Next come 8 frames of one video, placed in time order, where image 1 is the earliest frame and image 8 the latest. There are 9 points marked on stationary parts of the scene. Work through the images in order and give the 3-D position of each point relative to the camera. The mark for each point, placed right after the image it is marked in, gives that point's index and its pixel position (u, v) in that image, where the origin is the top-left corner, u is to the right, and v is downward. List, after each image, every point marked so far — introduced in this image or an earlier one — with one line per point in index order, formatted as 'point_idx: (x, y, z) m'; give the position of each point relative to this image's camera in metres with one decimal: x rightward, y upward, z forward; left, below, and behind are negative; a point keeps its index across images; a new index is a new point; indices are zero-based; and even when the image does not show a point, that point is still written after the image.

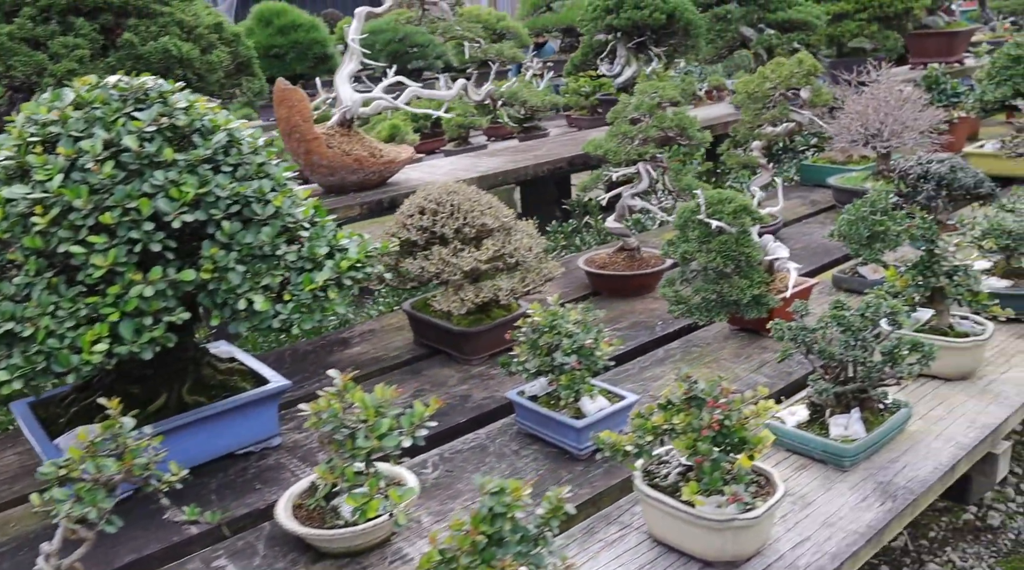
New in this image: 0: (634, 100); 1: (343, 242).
0: (+0.5, +0.8, +3.8) m
1: (-0.5, +0.1, +2.6) m
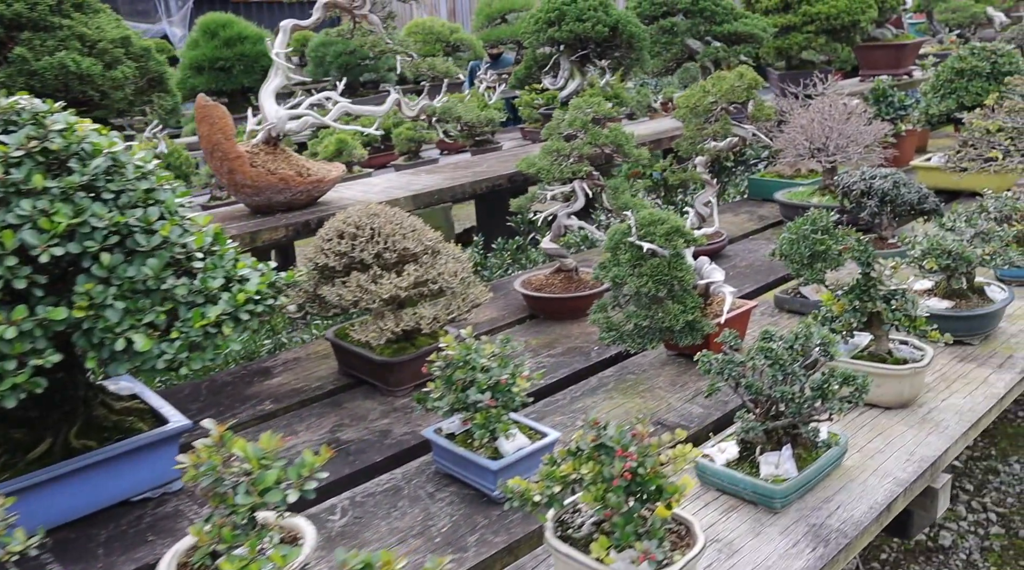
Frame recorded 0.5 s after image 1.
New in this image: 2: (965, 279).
0: (+0.2, +0.7, +3.7) m
1: (-0.7, 0.0, +2.4) m
2: (+1.6, 0.0, +3.2) m
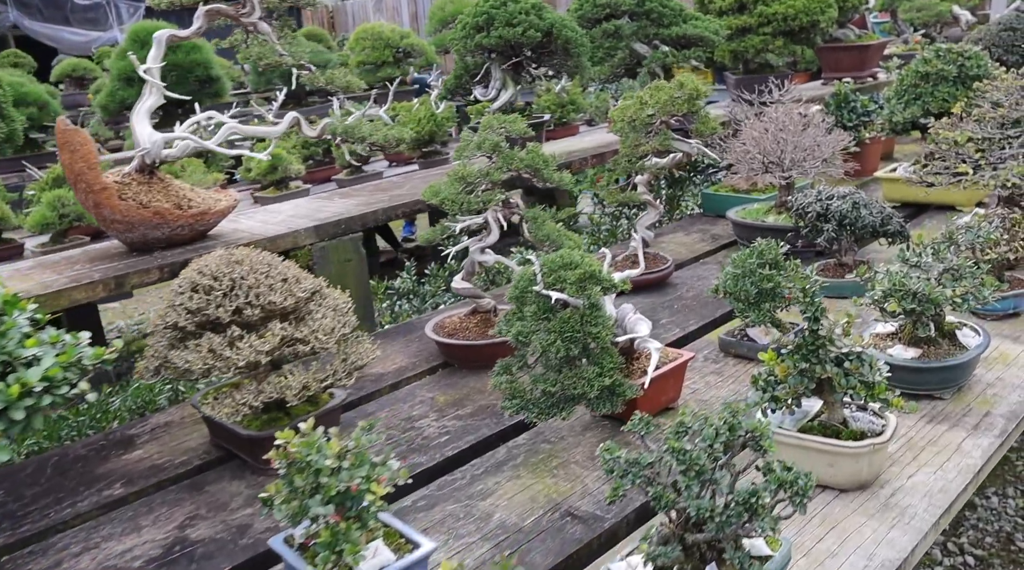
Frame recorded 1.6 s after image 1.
0: (-0.1, +0.5, +3.2) m
1: (-1.0, -0.1, +1.9) m
2: (+1.2, -0.1, +2.7) m
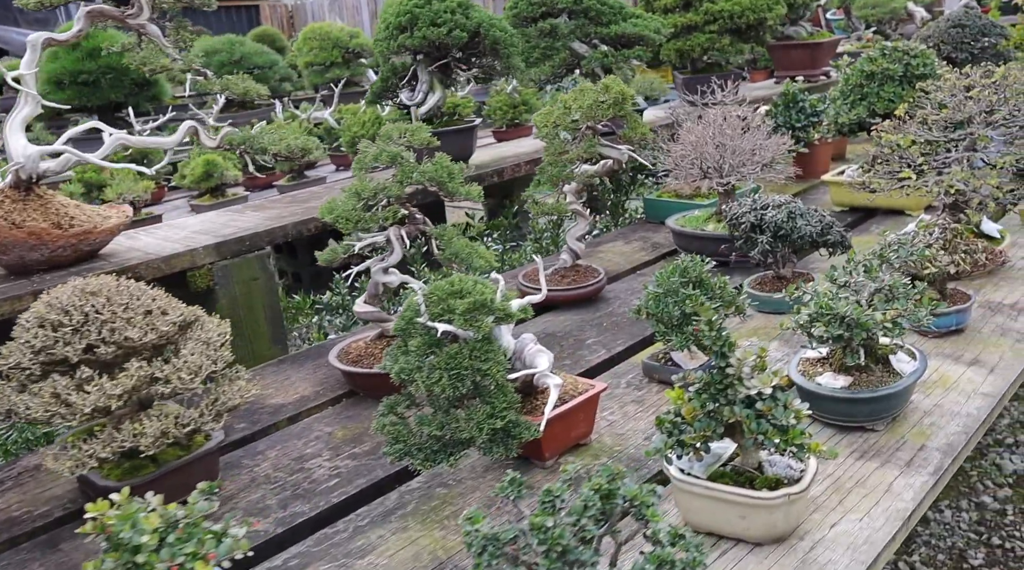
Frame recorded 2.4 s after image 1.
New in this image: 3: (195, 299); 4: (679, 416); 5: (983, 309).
0: (-0.4, +0.4, +3.0) m
1: (-1.3, -0.2, +1.6) m
2: (+0.9, -0.2, +2.5) m
3: (-1.3, -0.1, +3.7) m
4: (+0.4, -0.3, +2.0) m
5: (+1.7, -0.1, +3.3) m
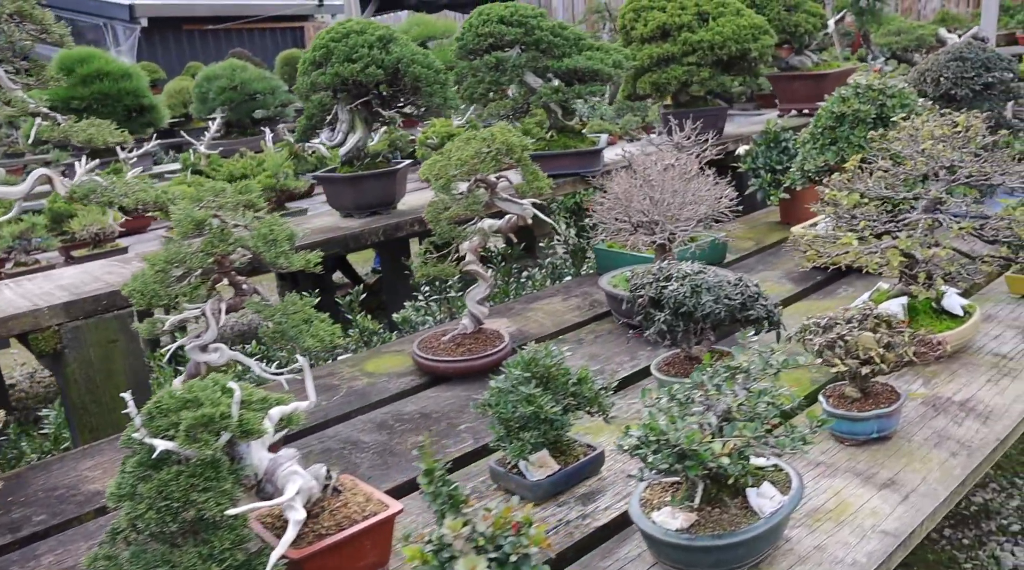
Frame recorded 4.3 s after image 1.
0: (-0.9, +0.2, +2.6) m
1: (-1.8, -0.4, +1.2) m
2: (+0.4, -0.4, +2.0) m
3: (-1.7, -0.3, +3.3) m
4: (-0.2, -0.5, +1.5) m
5: (+1.3, -0.4, +2.8) m
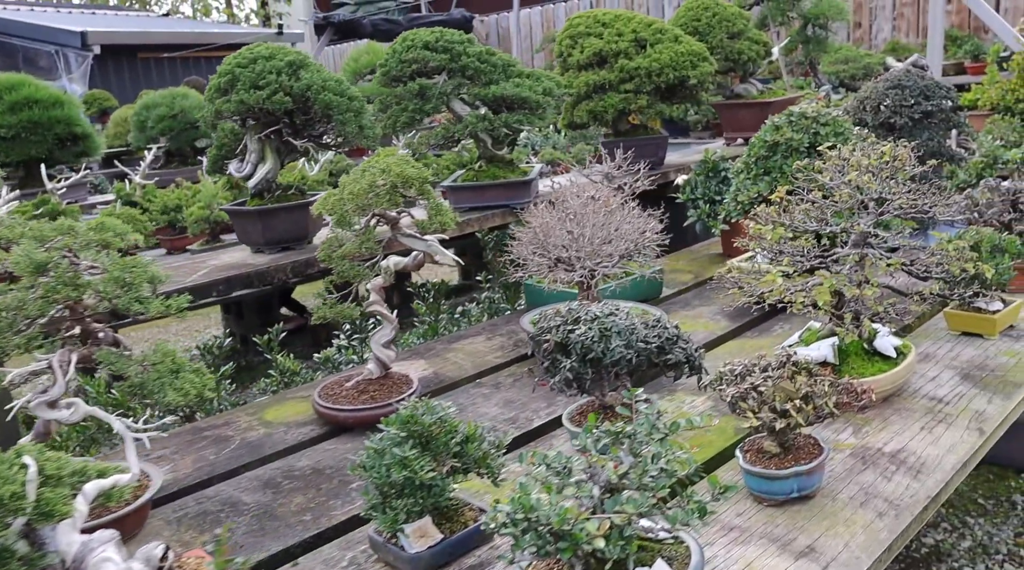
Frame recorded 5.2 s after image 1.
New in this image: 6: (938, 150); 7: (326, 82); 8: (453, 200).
0: (-1.2, +0.1, +2.3) m
1: (-2.1, -0.5, +0.9) m
2: (+0.2, -0.5, +1.7) m
3: (-2.0, -0.4, +3.0) m
4: (-0.5, -0.6, +1.3) m
5: (+1.0, -0.5, +2.6) m
6: (+2.2, +0.7, +4.7) m
7: (-0.8, +0.9, +3.9) m
8: (-0.3, +0.4, +4.8) m
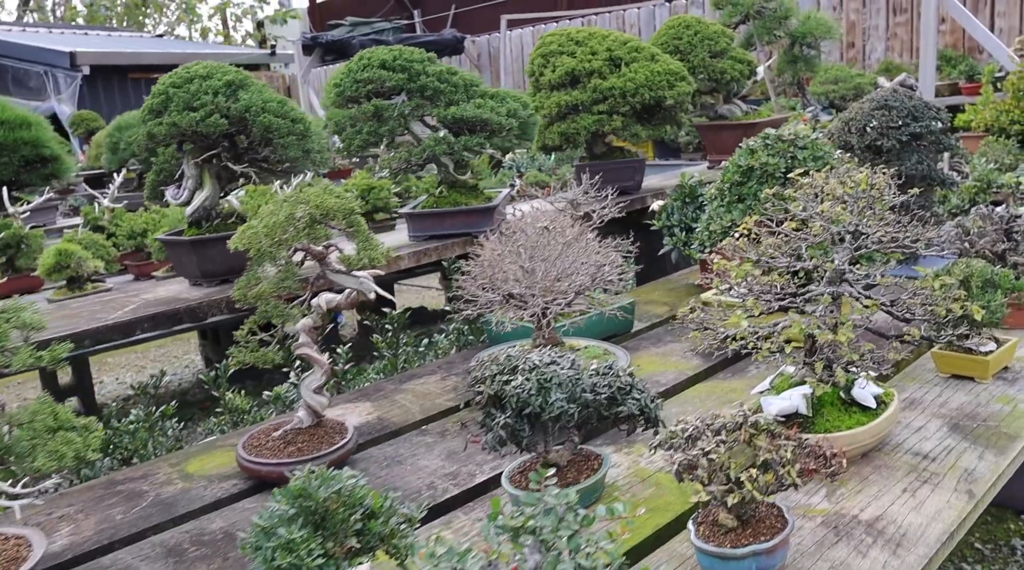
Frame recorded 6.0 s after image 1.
0: (-1.4, 0.0, +2.0) m
1: (-2.3, -0.6, +0.6) m
2: (0.0, -0.6, +1.4) m
3: (-2.2, -0.6, +2.7) m
4: (-0.6, -0.7, +1.0) m
5: (+0.8, -0.6, +2.3) m
6: (+2.0, +0.5, +4.5) m
7: (-1.0, +0.7, +3.6) m
8: (-0.5, +0.3, +4.5) m
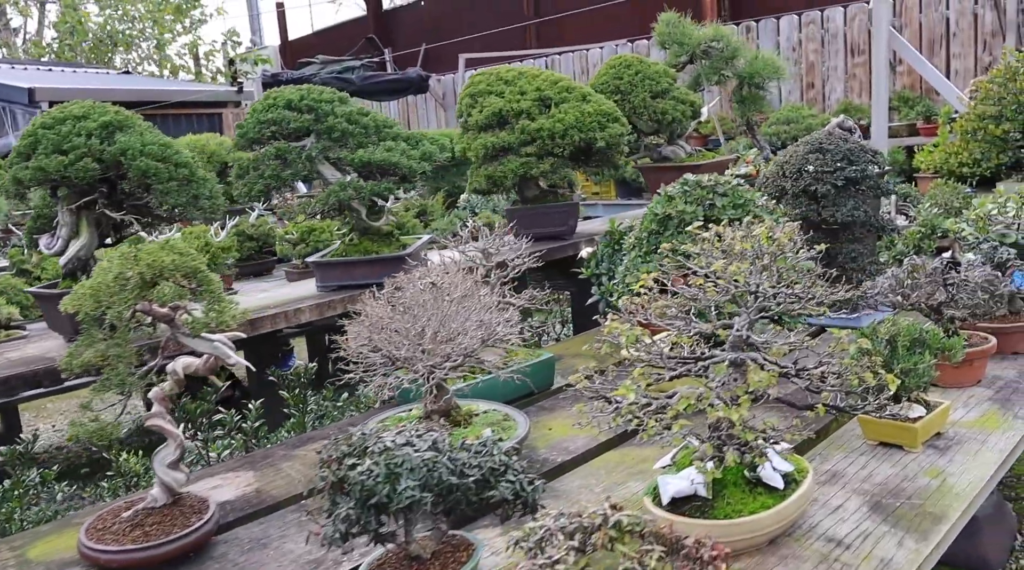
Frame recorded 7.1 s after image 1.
0: (-1.7, -0.2, +1.7) m
1: (-2.6, -0.7, +0.3) m
2: (-0.3, -0.7, +1.1) m
3: (-2.5, -0.7, +2.4) m
4: (-0.9, -0.8, +0.6) m
5: (+0.4, -0.8, +2.0) m
6: (+1.6, +0.3, +4.2) m
7: (-1.3, +0.5, +3.4) m
8: (-0.9, 0.0, +4.2) m
